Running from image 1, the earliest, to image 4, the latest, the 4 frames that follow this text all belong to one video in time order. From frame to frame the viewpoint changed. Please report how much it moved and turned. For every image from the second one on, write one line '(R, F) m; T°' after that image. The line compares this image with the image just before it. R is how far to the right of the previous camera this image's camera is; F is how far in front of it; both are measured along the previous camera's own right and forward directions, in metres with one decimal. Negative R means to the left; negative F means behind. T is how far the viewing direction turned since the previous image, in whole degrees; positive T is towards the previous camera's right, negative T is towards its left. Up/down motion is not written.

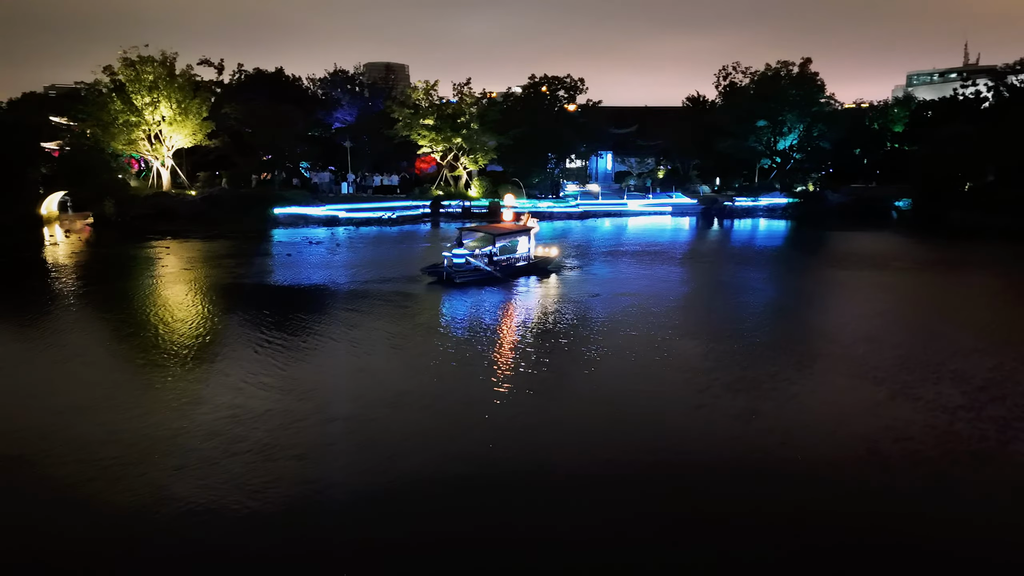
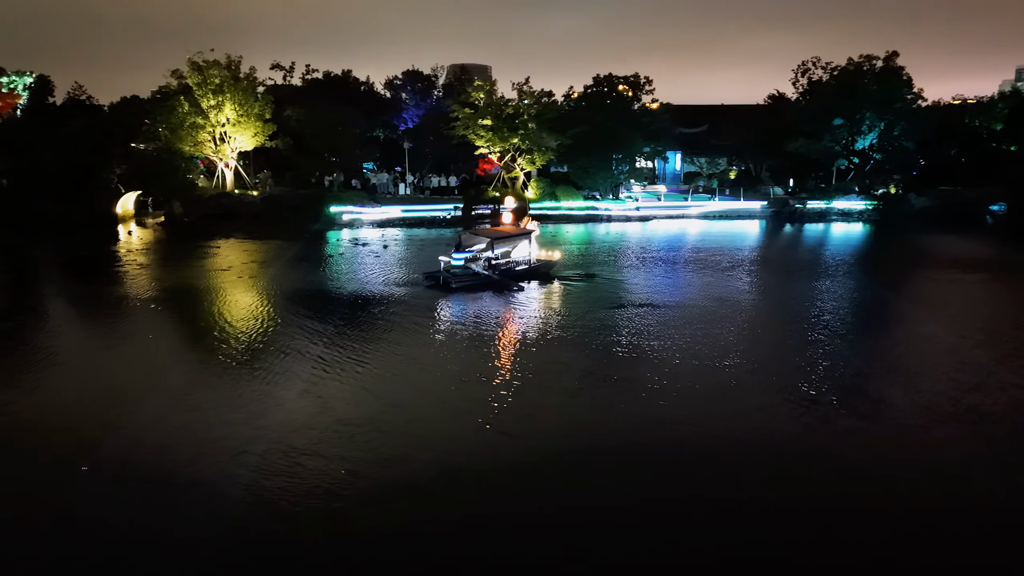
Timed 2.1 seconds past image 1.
(+0.4, +0.4) m; -6°
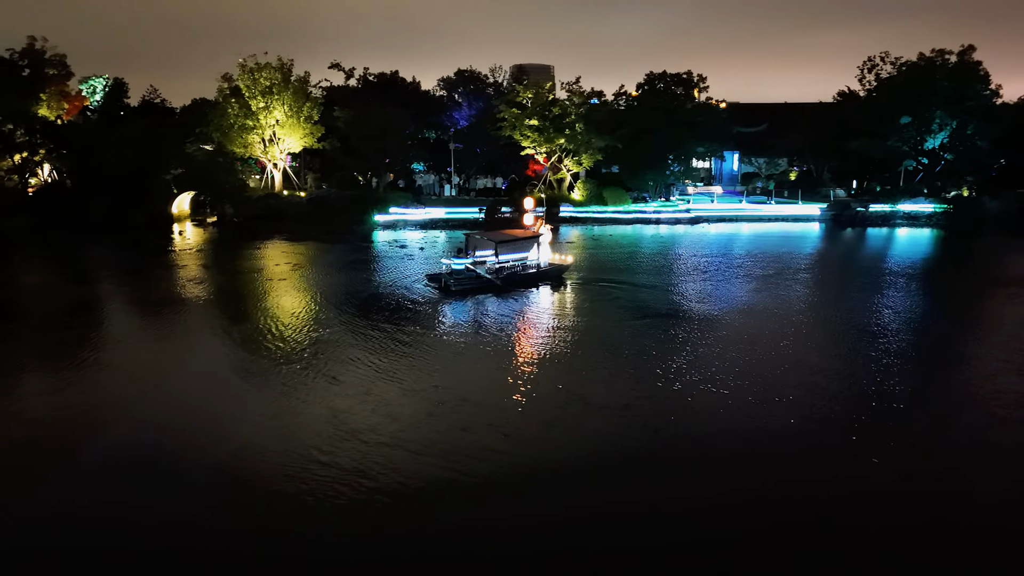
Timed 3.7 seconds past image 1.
(+0.3, +0.3) m; -5°
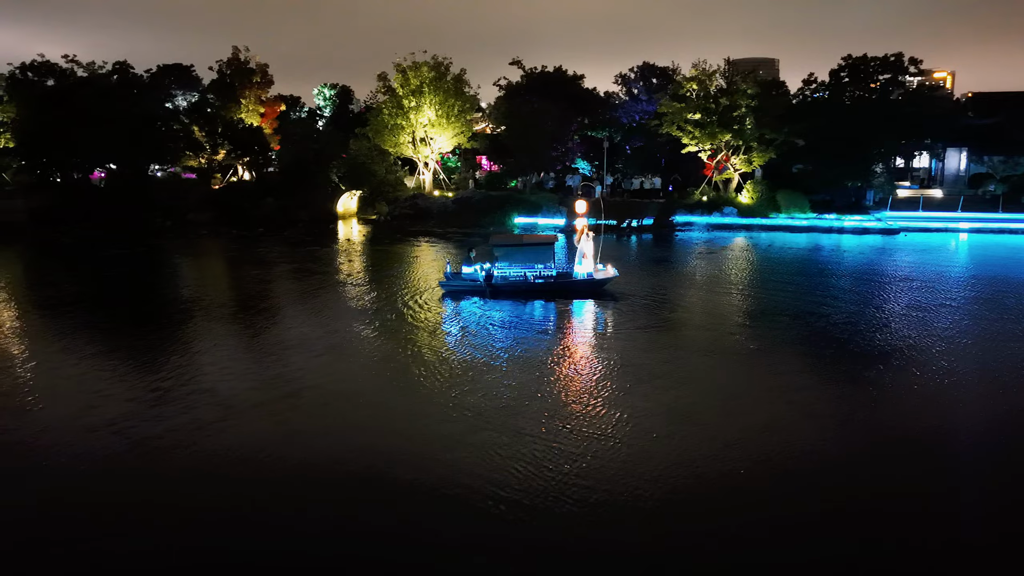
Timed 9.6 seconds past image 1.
(+1.0, +1.4) m; -16°
